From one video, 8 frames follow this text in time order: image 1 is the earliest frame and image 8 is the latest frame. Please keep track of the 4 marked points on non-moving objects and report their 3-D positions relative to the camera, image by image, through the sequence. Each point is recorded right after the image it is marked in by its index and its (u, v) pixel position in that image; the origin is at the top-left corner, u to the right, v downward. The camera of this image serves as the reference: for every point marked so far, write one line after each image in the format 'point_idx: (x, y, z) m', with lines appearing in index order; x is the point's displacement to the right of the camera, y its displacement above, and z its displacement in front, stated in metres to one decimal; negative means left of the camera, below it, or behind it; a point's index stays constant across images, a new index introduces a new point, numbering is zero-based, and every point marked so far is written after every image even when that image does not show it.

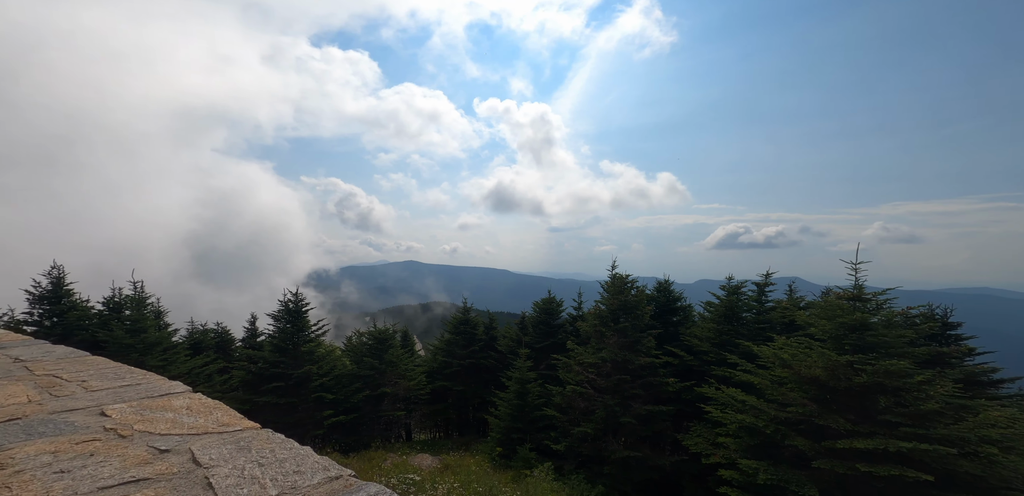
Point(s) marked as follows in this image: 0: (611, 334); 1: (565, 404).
0: (+3.3, -2.9, +14.9) m
1: (+2.0, -6.0, +17.2) m
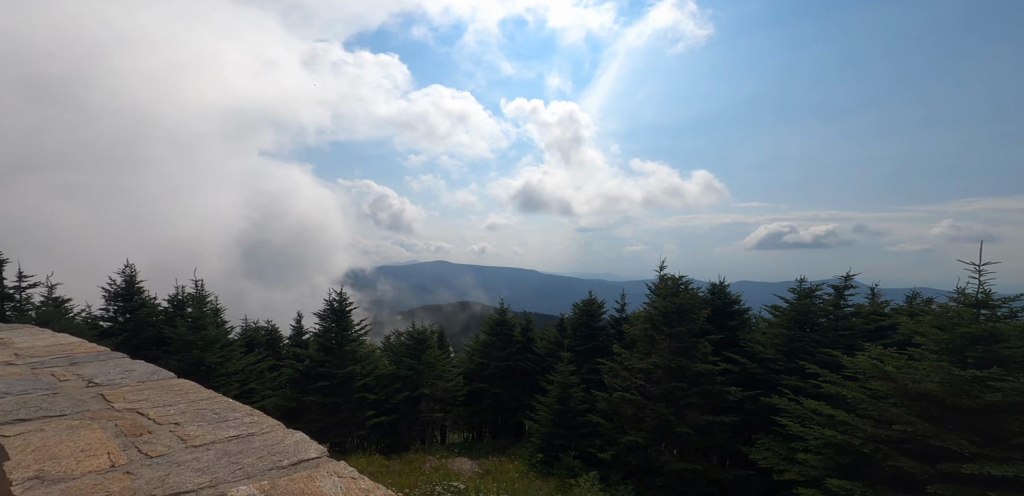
0: (+4.8, -2.9, +14.2) m
1: (+3.7, -6.0, +16.6) m
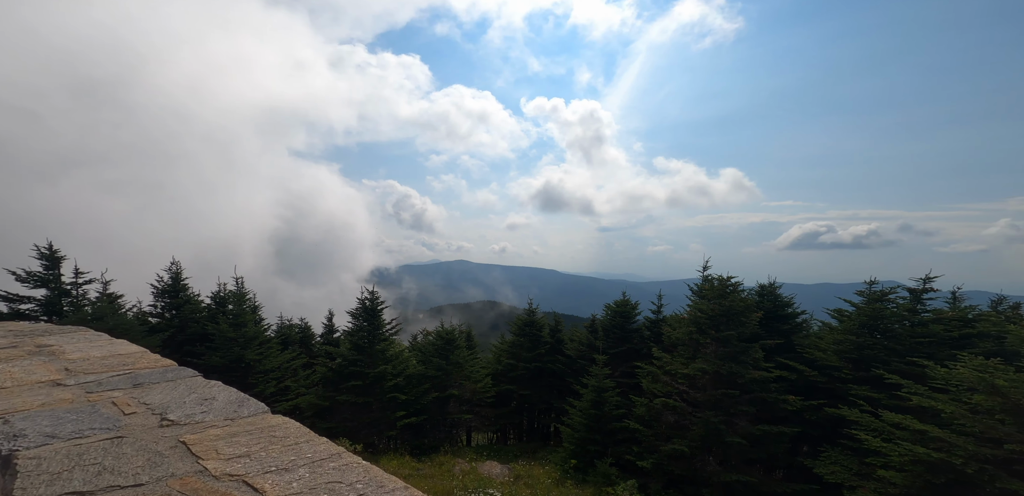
0: (+6.0, -2.9, +13.5) m
1: (+5.0, -6.0, +15.9) m
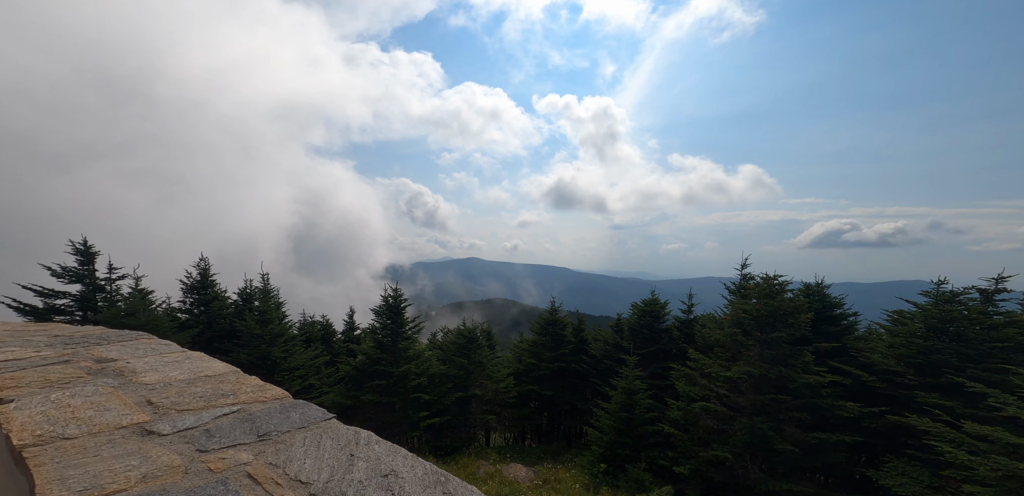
0: (+7.0, -2.8, +12.8) m
1: (+6.0, -5.9, +15.3) m
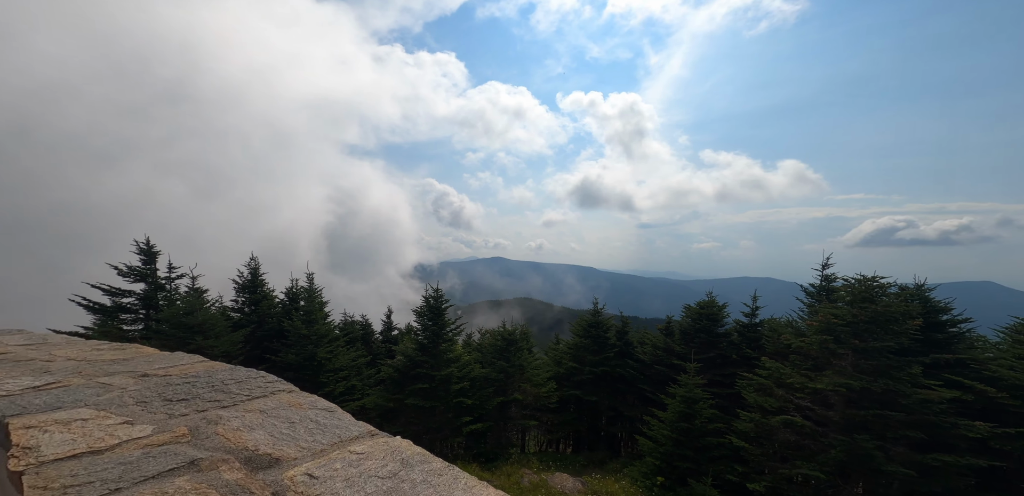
0: (+8.8, -2.7, +11.6) m
1: (+7.9, -5.9, +14.1) m
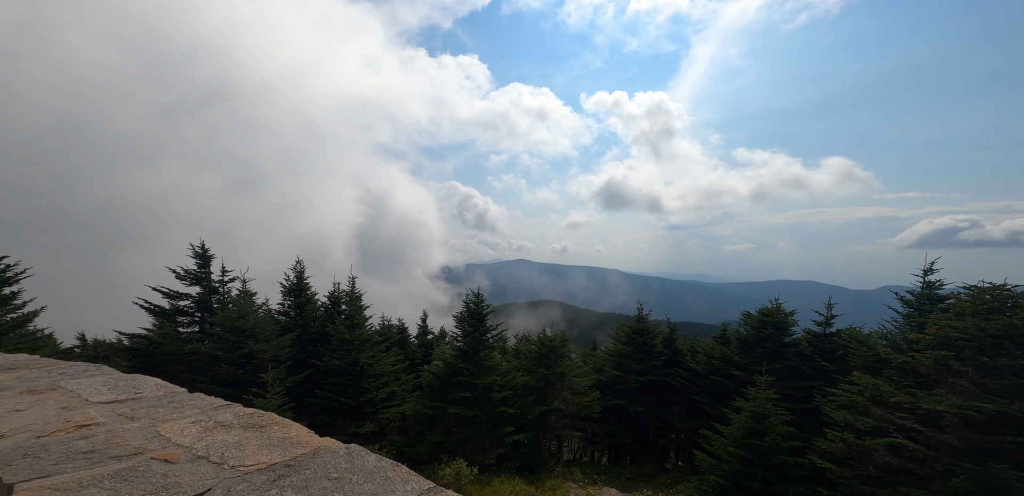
0: (+10.4, -2.8, +10.0) m
1: (+9.7, -5.9, +12.6) m
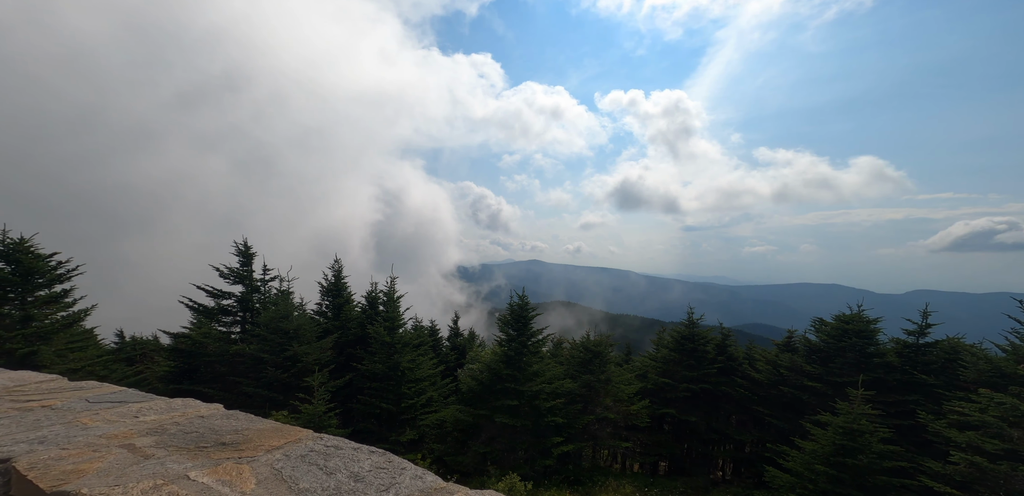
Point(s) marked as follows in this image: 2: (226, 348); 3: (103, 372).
0: (+12.5, -2.8, +8.6) m
1: (+11.9, -6.0, +11.2) m
2: (-12.5, -4.4, +19.3) m
3: (-17.1, -5.2, +18.9) m
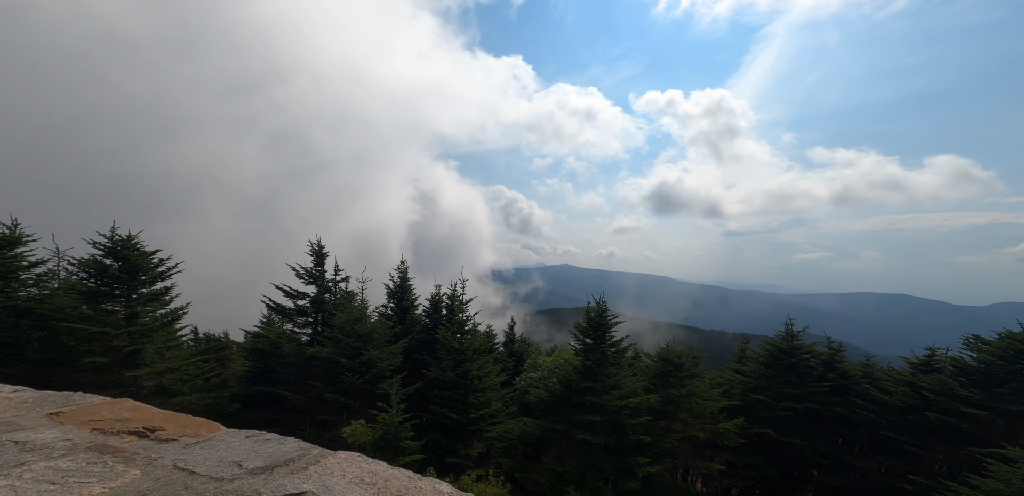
0: (+15.5, -2.9, +5.8) m
1: (+15.0, -6.0, +8.4) m
2: (-8.7, -4.2, +18.2) m
3: (-13.3, -5.1, +18.1) m
